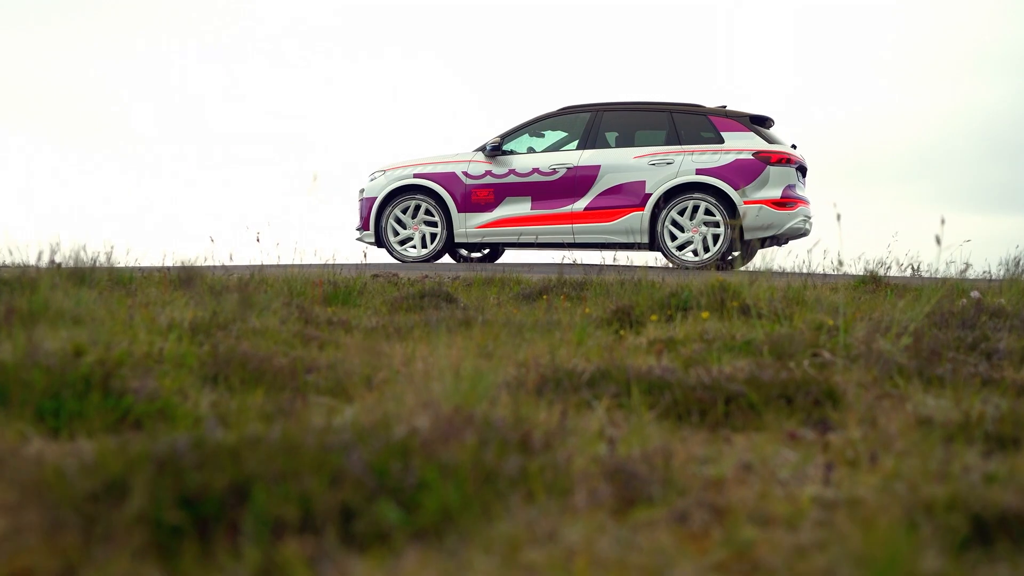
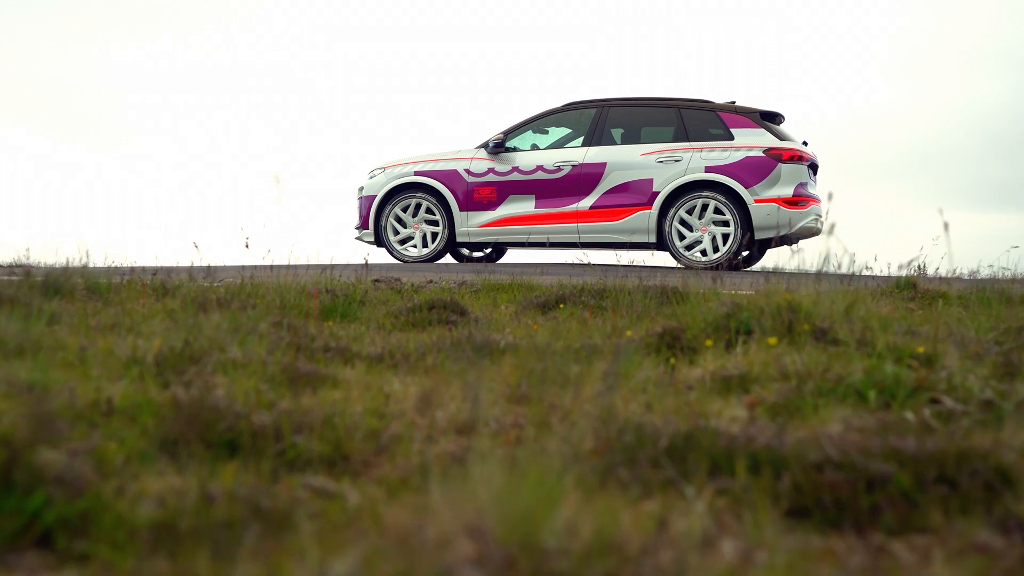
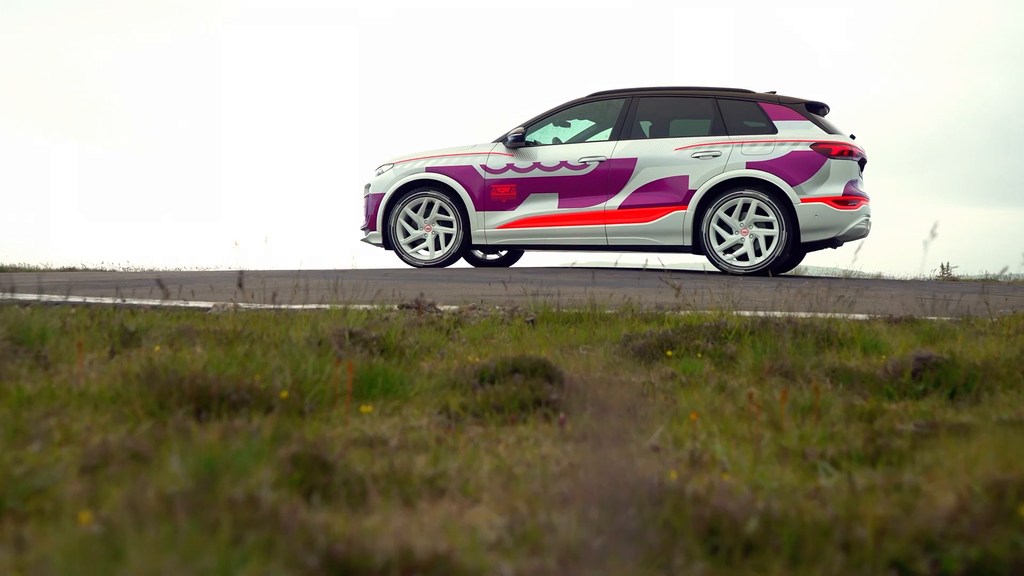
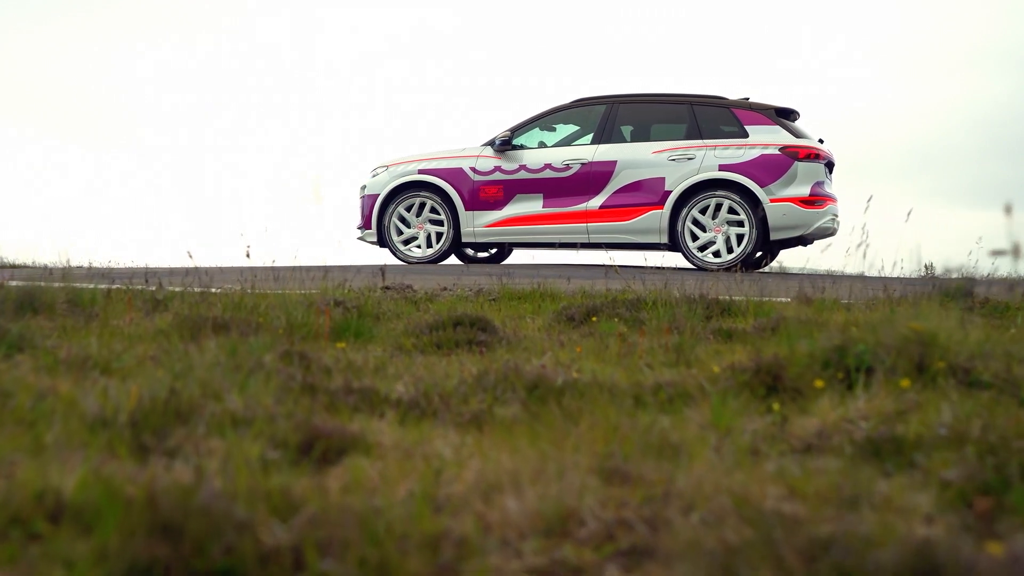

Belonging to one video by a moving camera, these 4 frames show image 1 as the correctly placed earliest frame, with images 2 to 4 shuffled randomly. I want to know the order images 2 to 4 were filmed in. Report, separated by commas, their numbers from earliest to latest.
2, 4, 3
